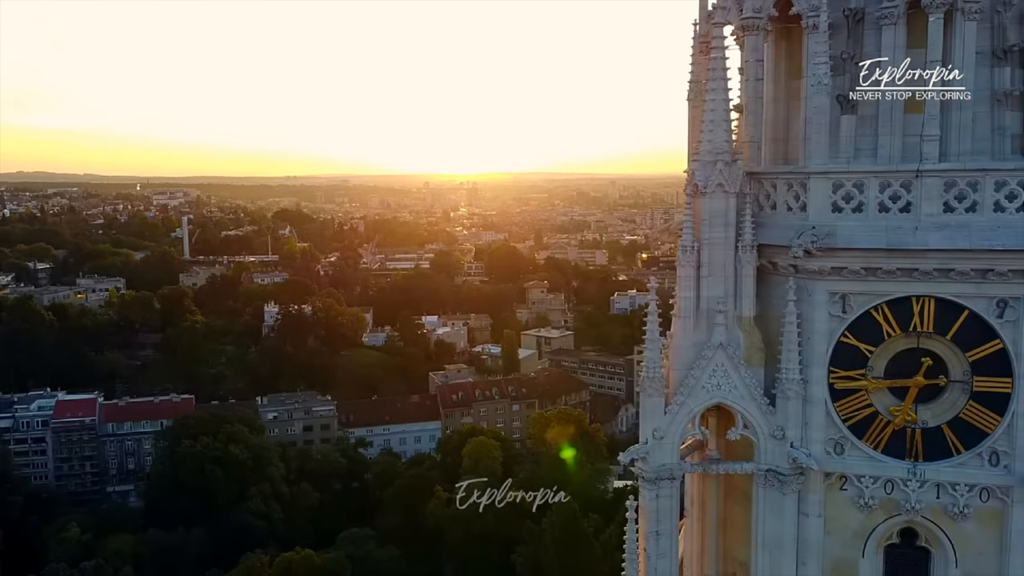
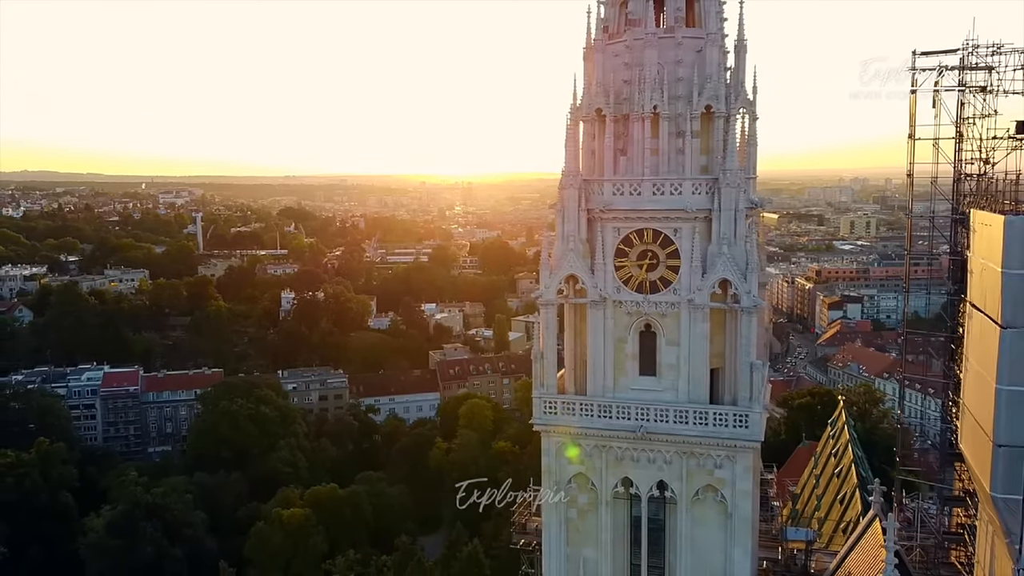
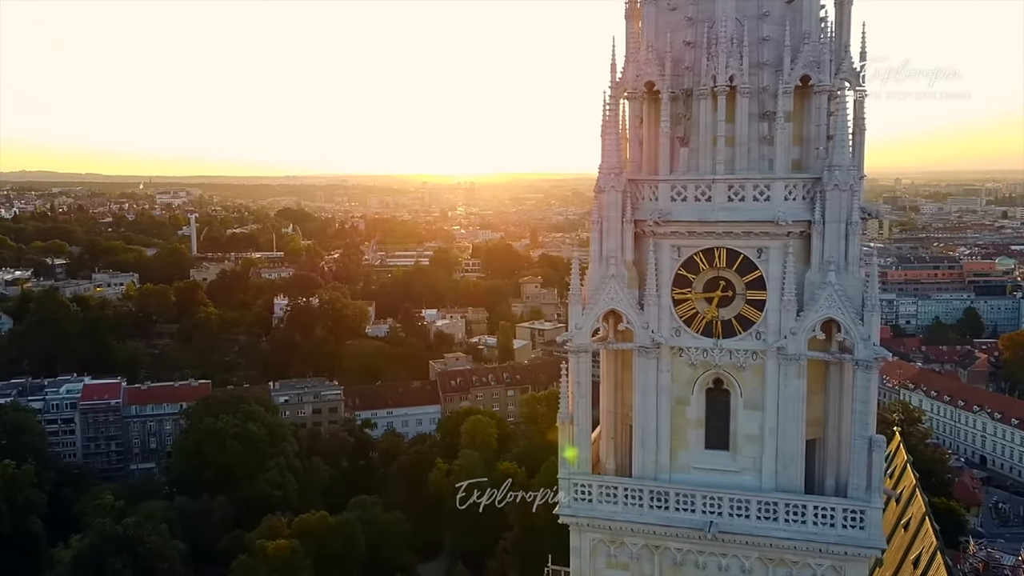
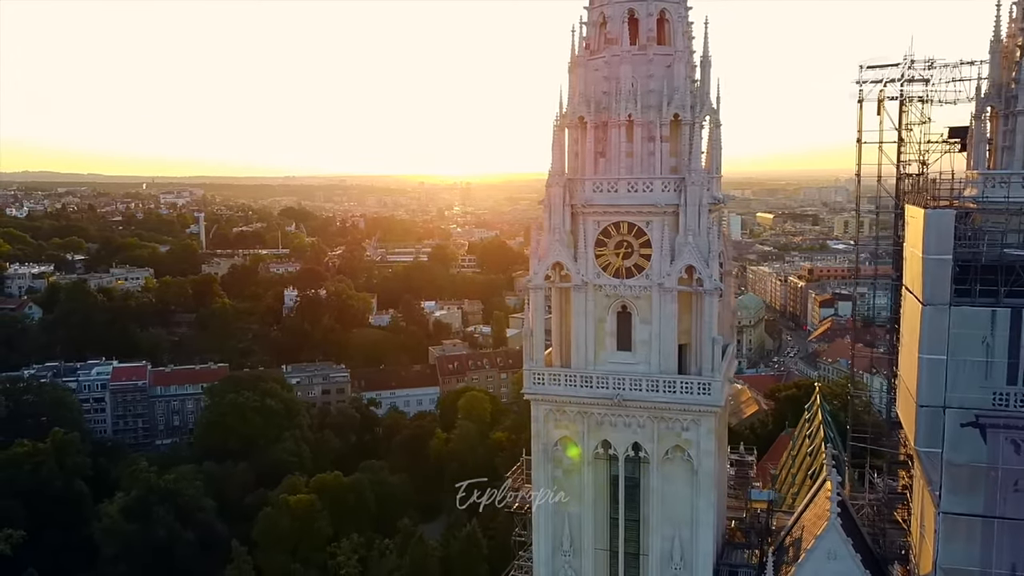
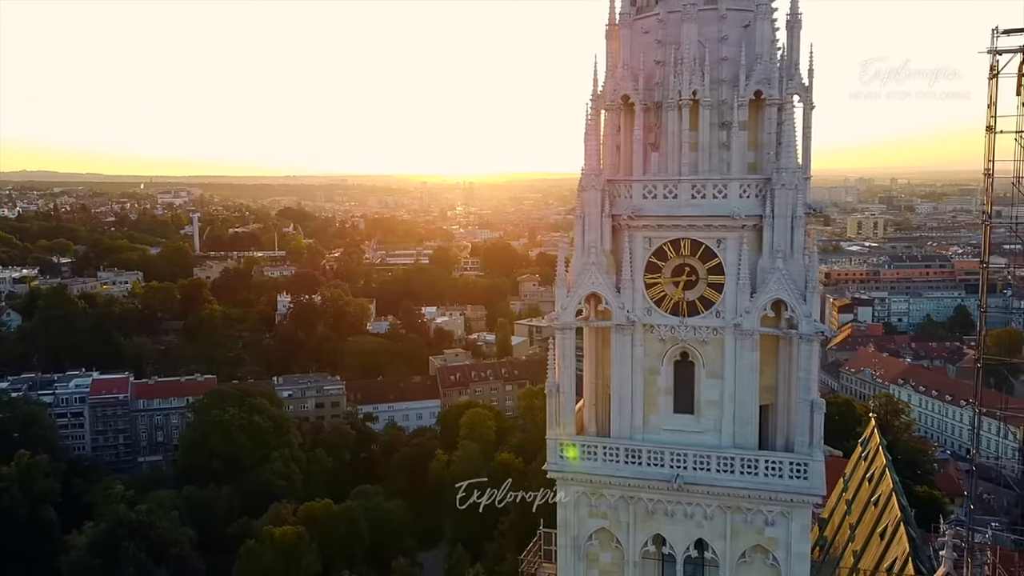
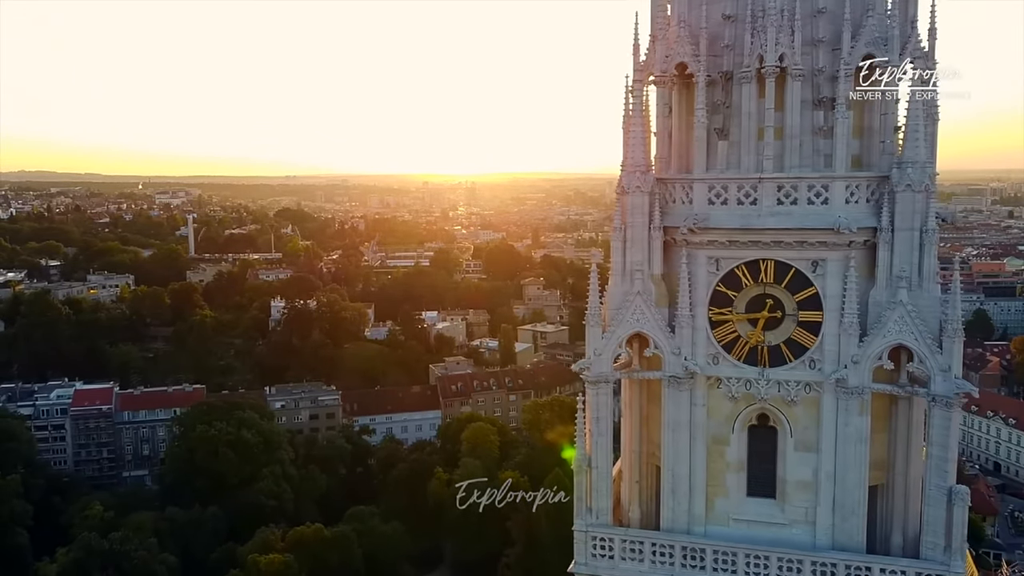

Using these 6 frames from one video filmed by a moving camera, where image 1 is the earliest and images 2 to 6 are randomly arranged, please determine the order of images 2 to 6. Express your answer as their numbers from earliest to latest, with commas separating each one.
6, 3, 5, 2, 4
